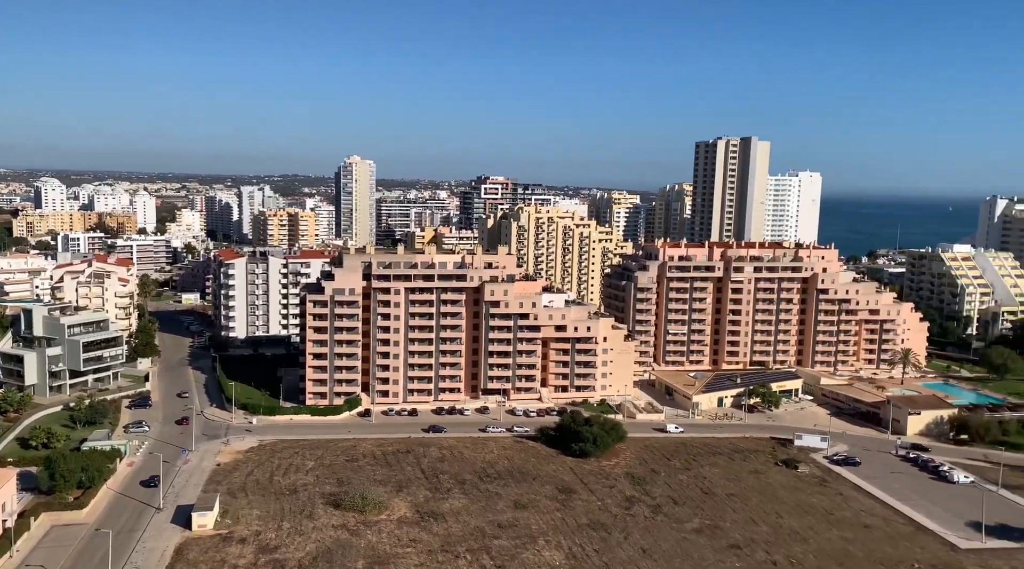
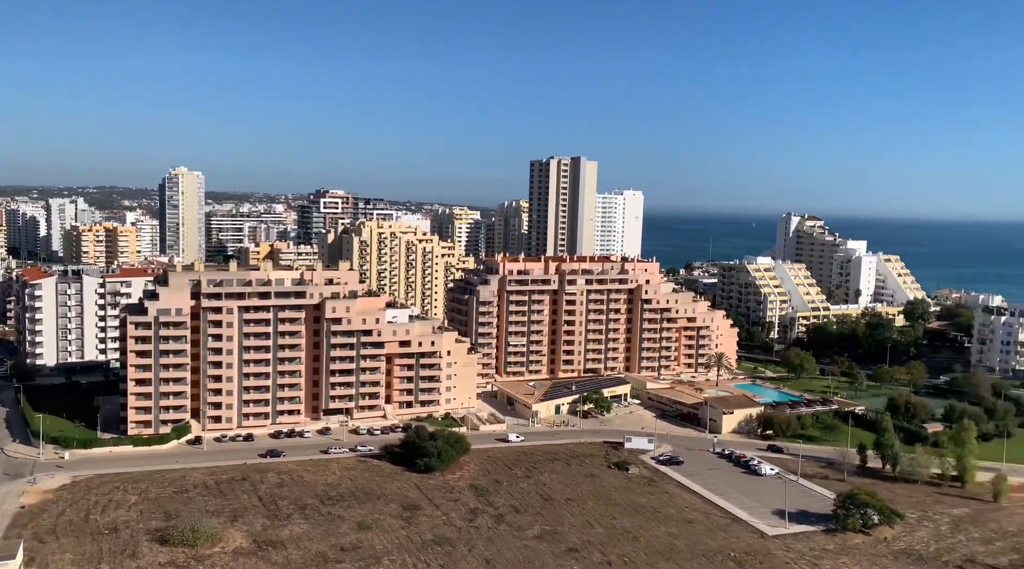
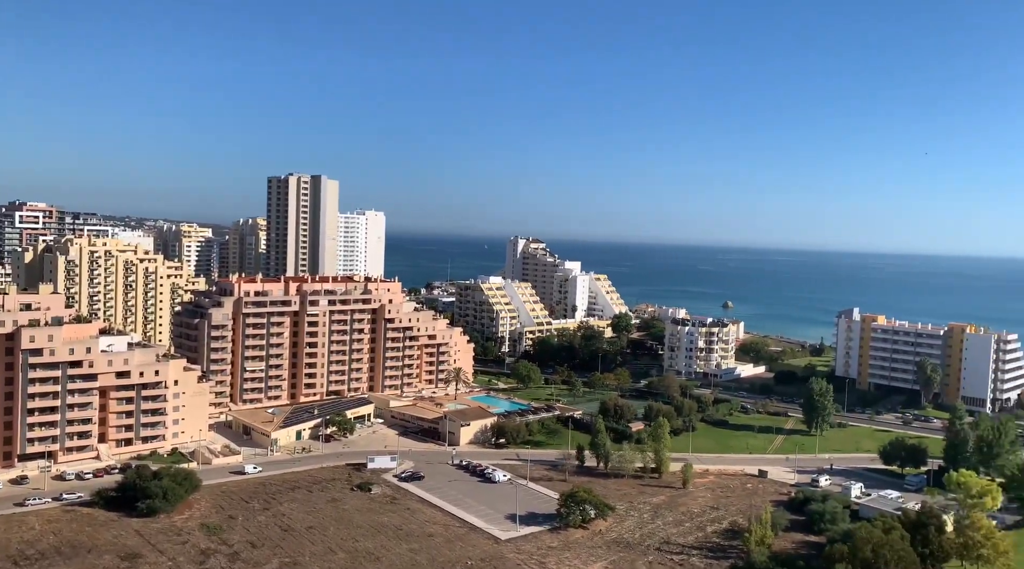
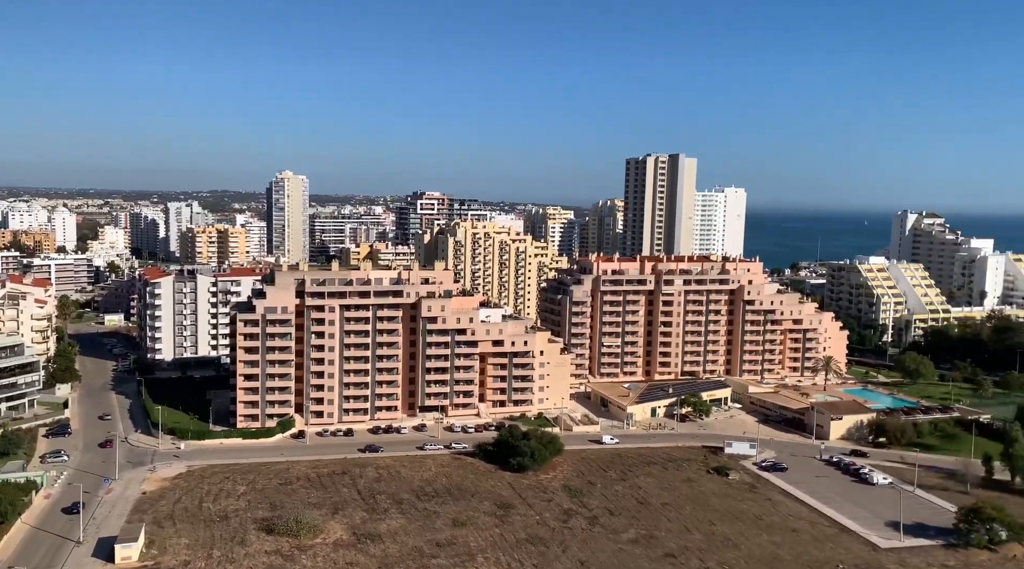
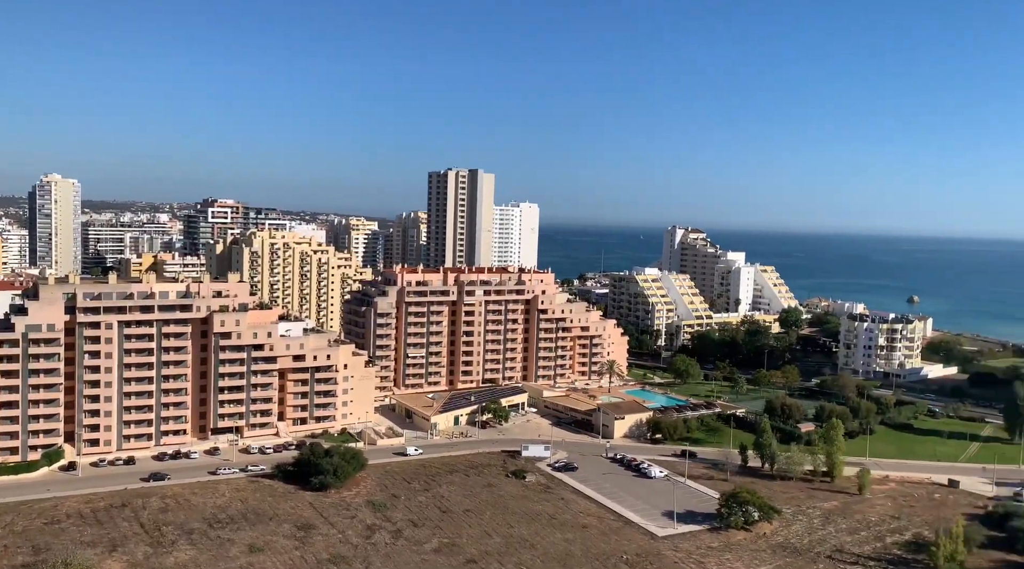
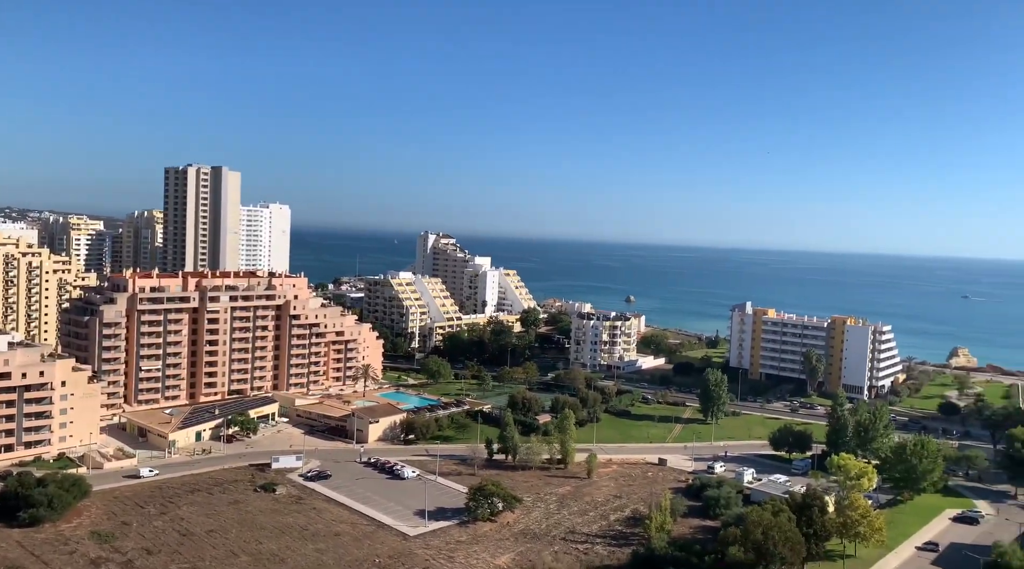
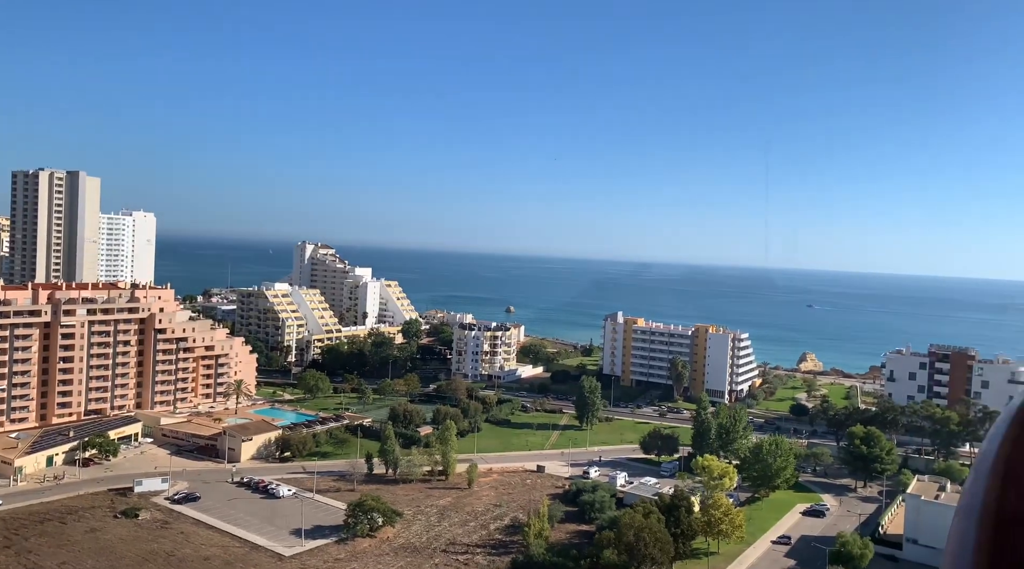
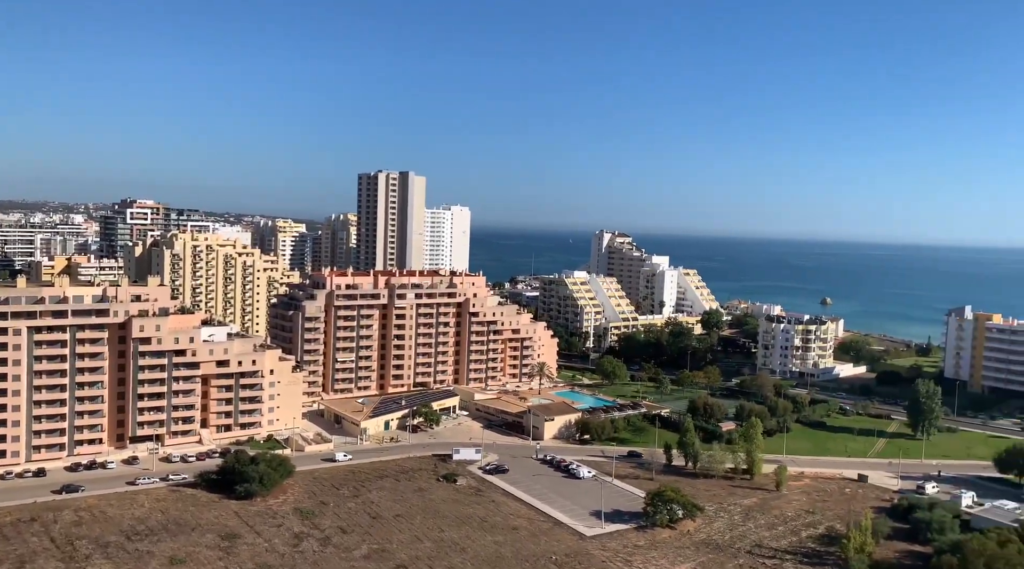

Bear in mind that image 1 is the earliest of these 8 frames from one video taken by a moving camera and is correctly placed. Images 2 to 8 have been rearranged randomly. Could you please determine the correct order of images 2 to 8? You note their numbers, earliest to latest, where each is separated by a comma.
4, 2, 5, 8, 3, 6, 7
